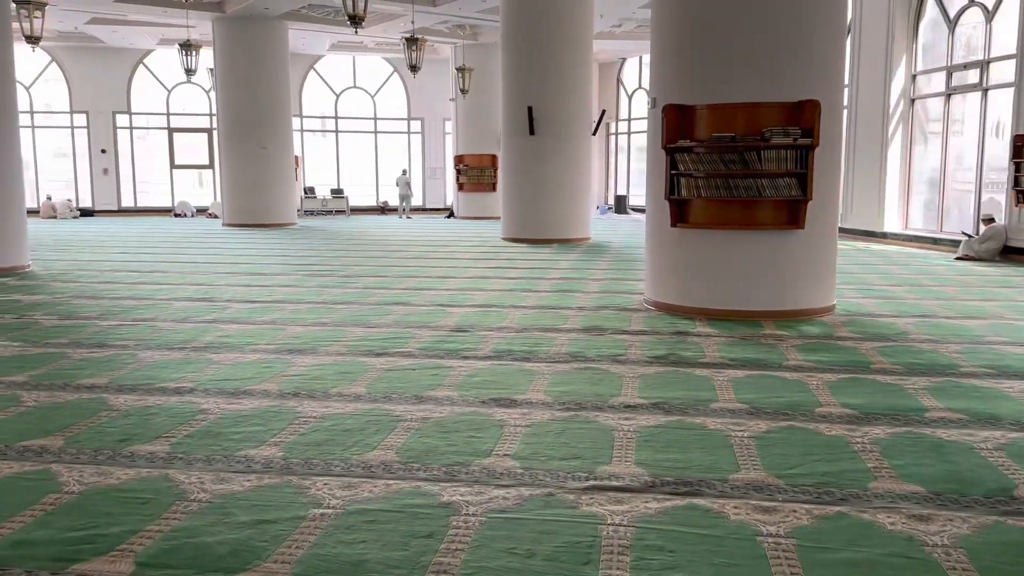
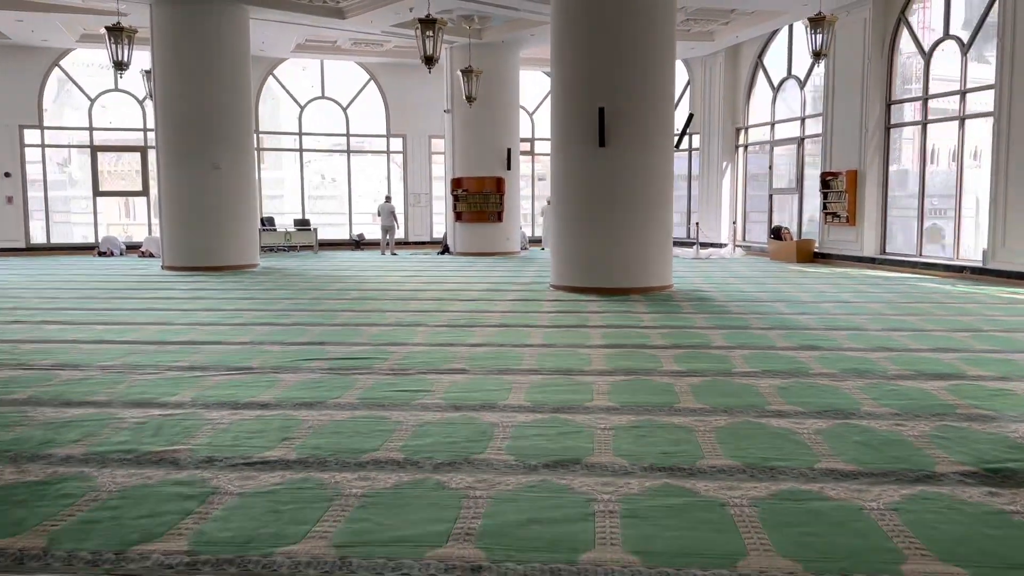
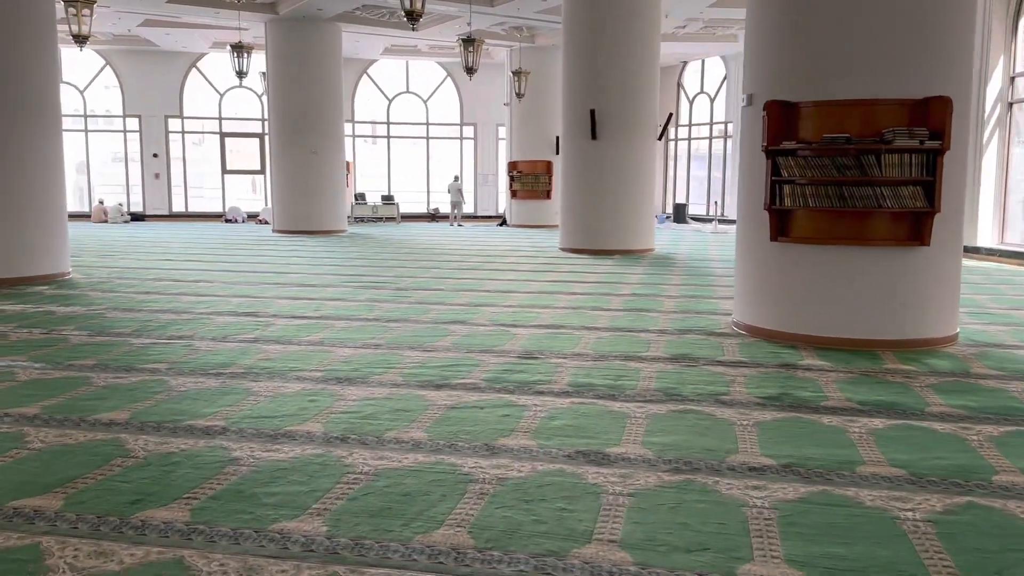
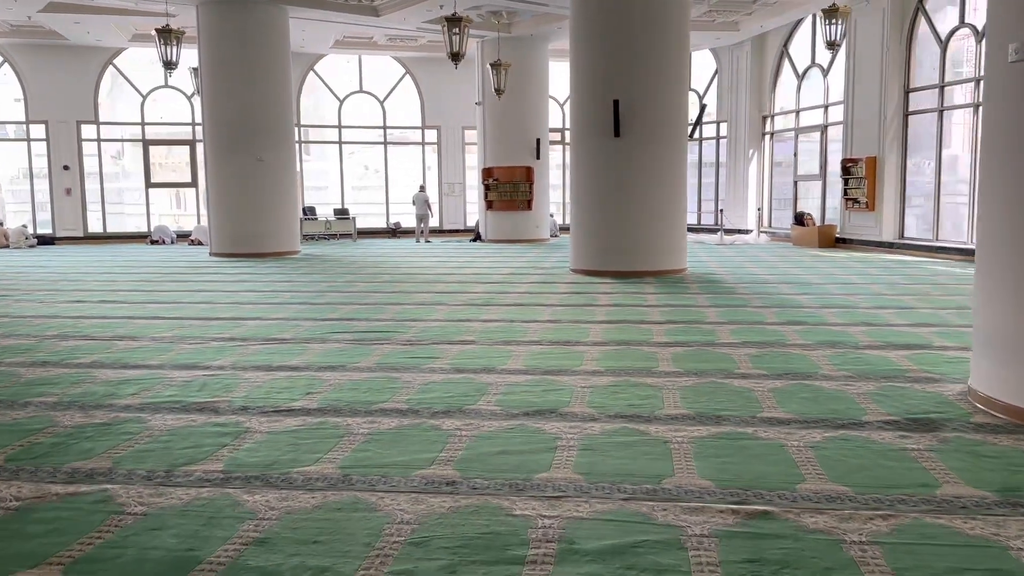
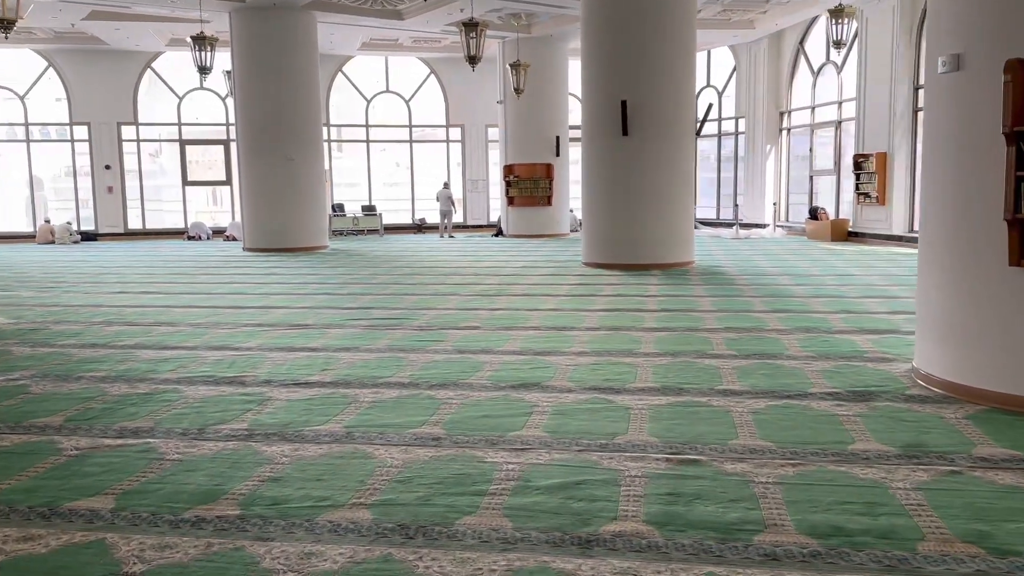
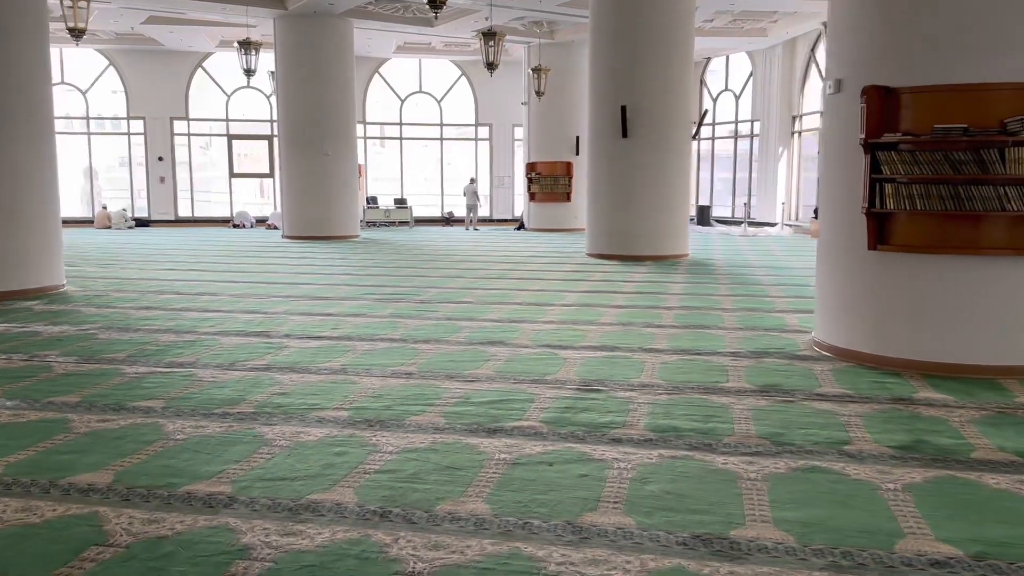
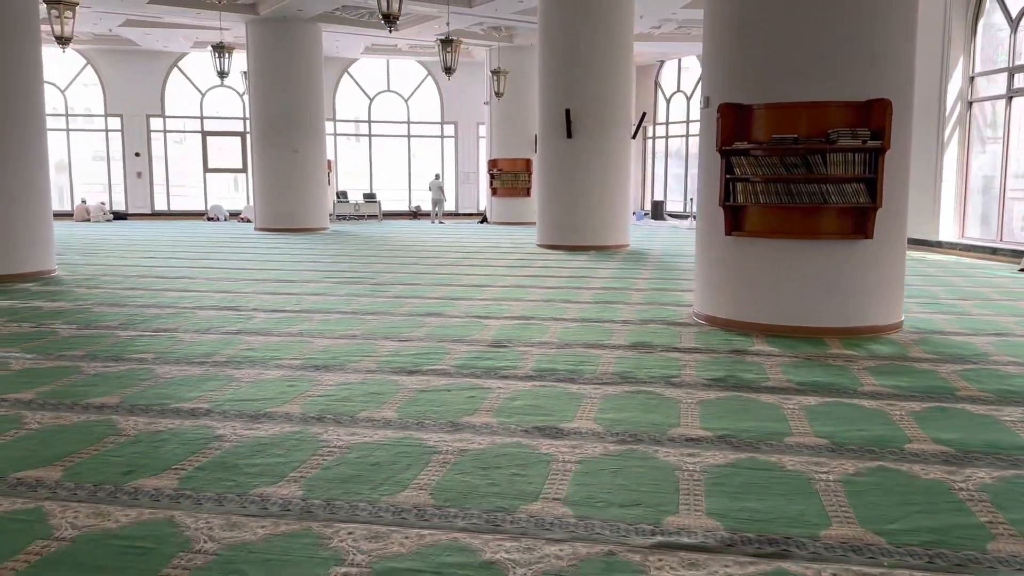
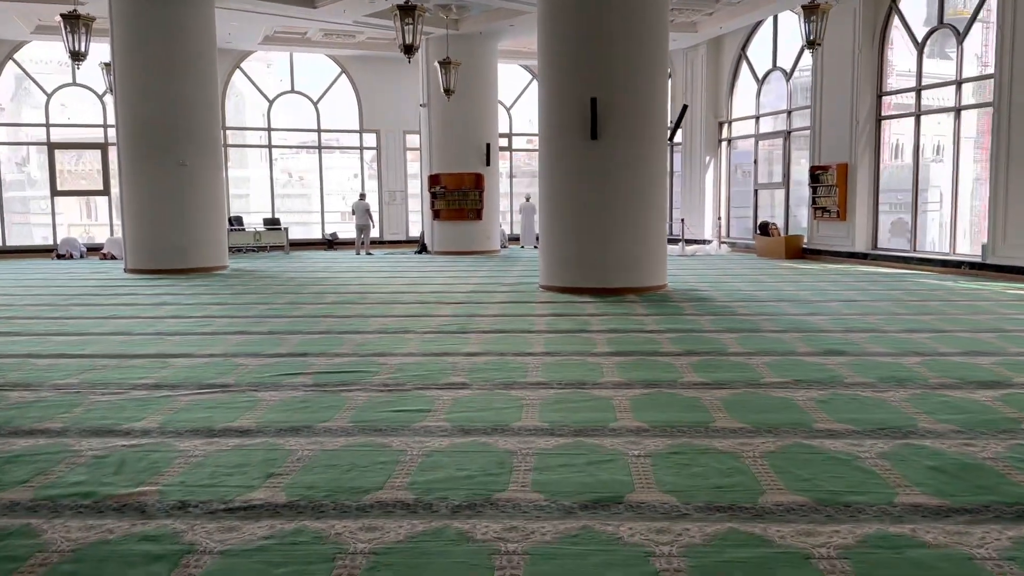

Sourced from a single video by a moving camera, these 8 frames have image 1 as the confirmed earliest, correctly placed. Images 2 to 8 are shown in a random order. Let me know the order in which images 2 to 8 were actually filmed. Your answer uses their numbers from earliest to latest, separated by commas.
7, 3, 6, 5, 4, 2, 8
